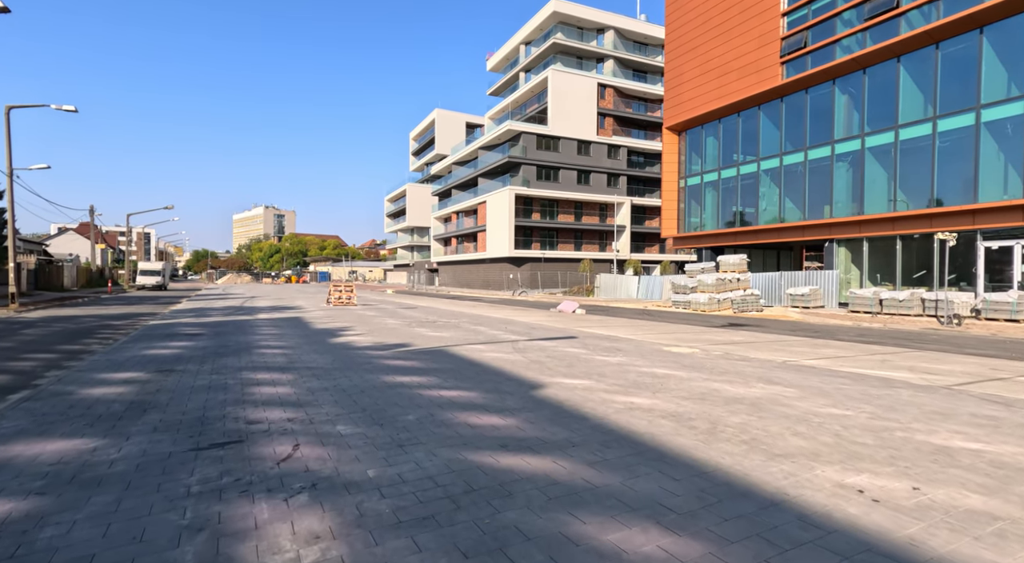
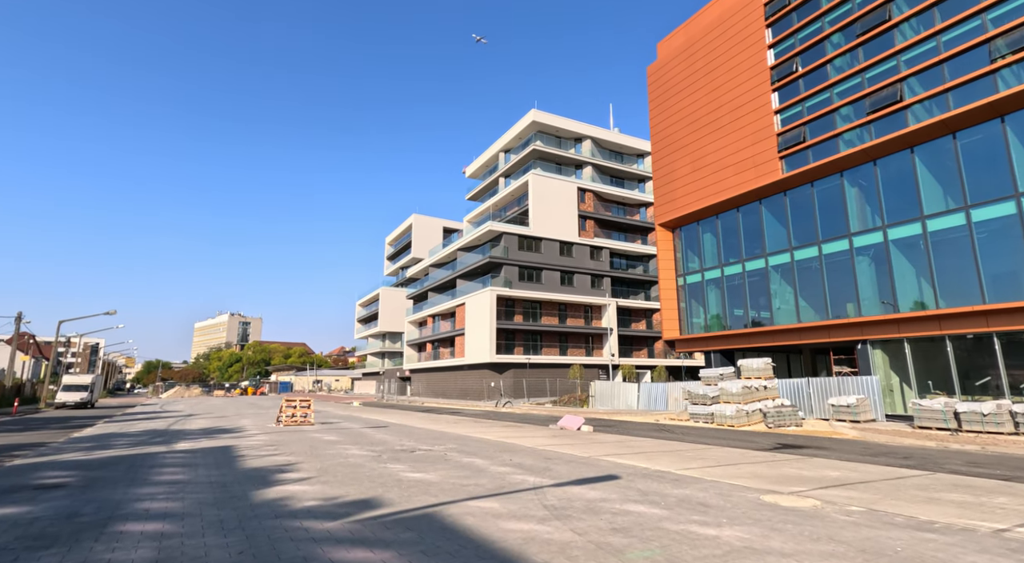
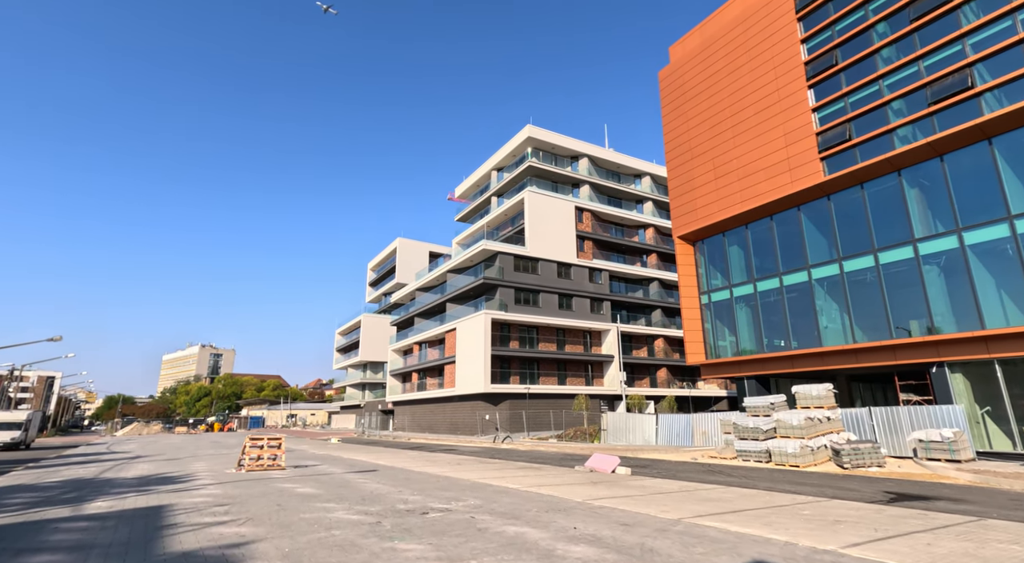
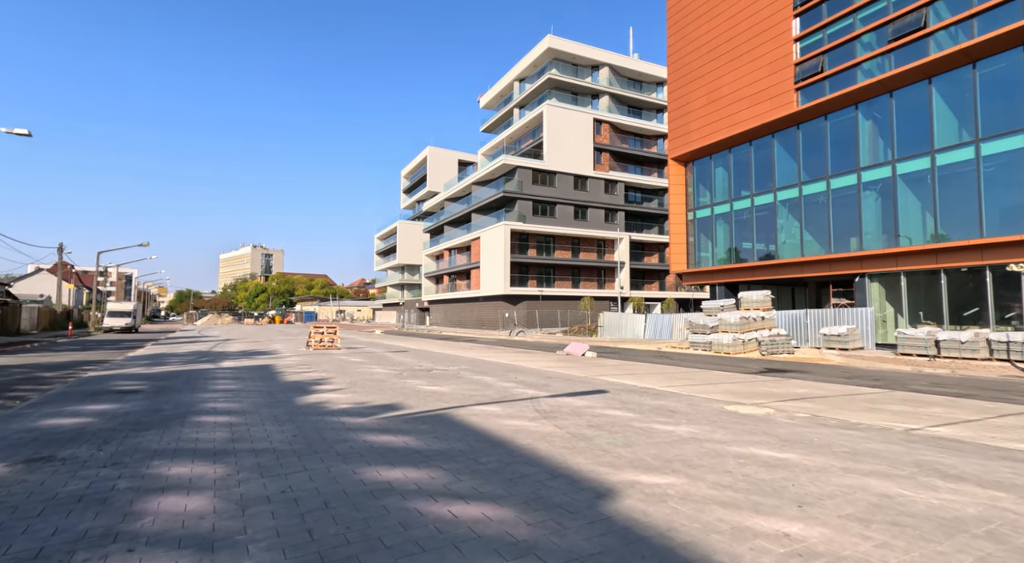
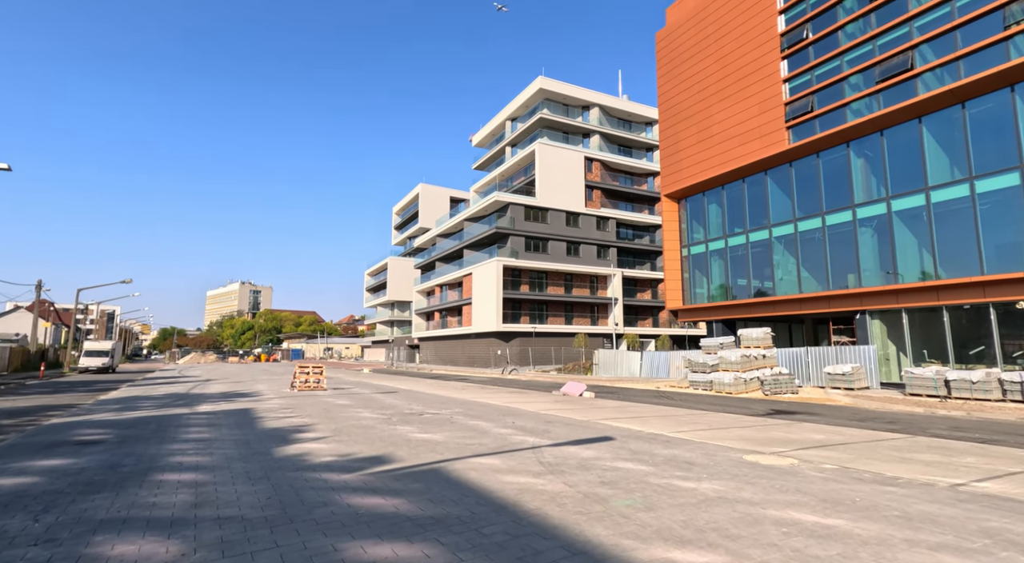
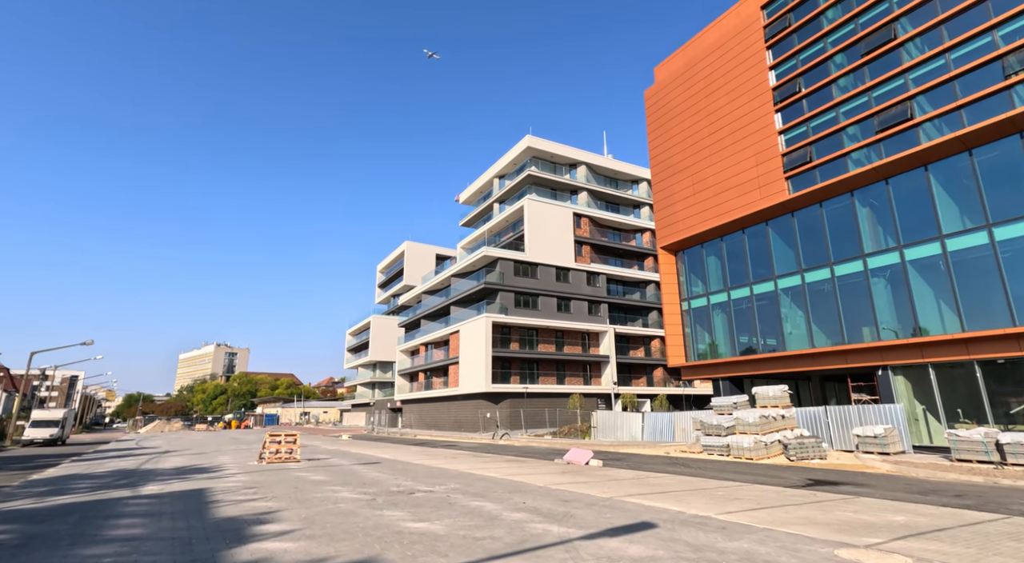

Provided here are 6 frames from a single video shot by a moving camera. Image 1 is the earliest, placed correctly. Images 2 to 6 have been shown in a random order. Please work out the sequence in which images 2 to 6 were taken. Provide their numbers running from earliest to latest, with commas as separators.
4, 5, 2, 6, 3
